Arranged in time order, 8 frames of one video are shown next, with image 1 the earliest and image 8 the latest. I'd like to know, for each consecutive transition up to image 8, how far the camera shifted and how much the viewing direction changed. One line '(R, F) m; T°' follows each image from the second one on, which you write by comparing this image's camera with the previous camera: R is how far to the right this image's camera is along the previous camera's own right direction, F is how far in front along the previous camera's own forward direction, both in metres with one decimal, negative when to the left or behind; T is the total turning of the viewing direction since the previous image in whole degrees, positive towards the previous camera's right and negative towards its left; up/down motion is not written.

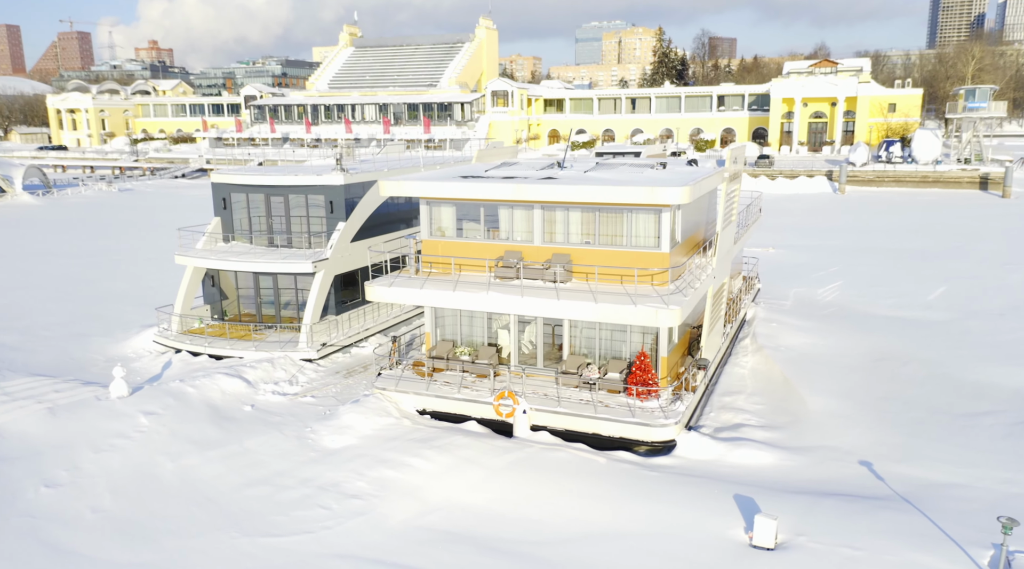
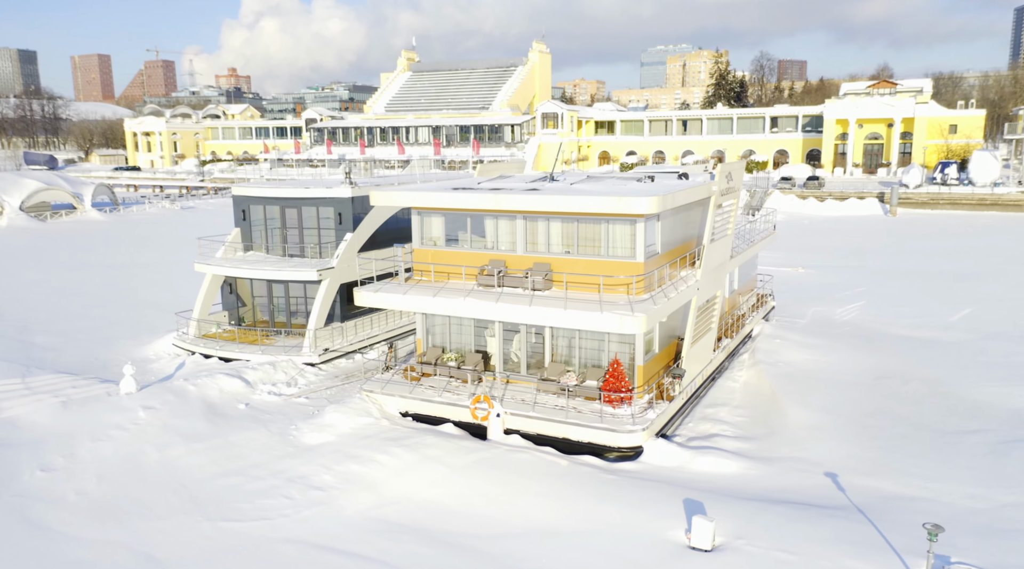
(+1.9, -0.5) m; -5°
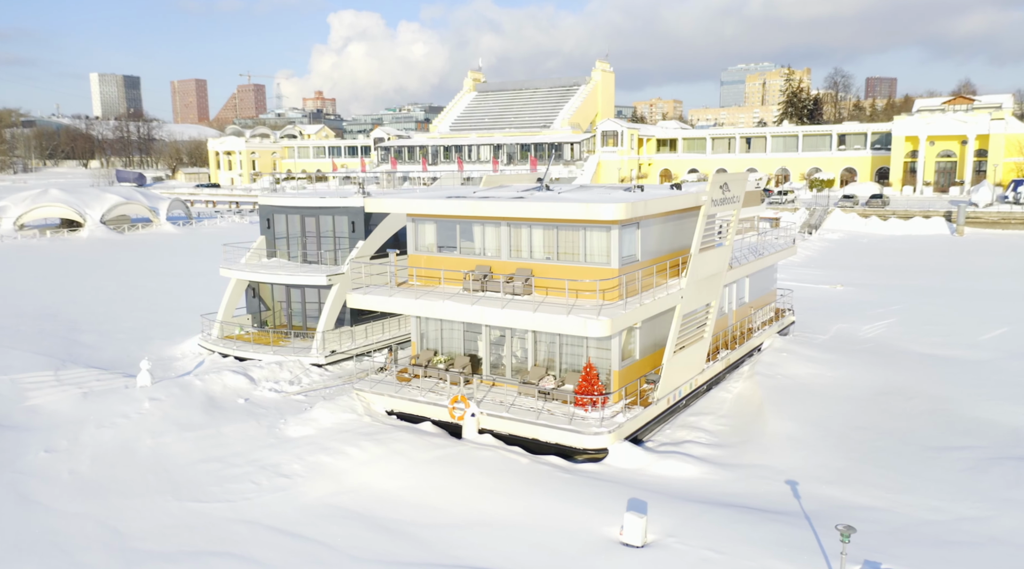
(+2.2, -0.4) m; -6°
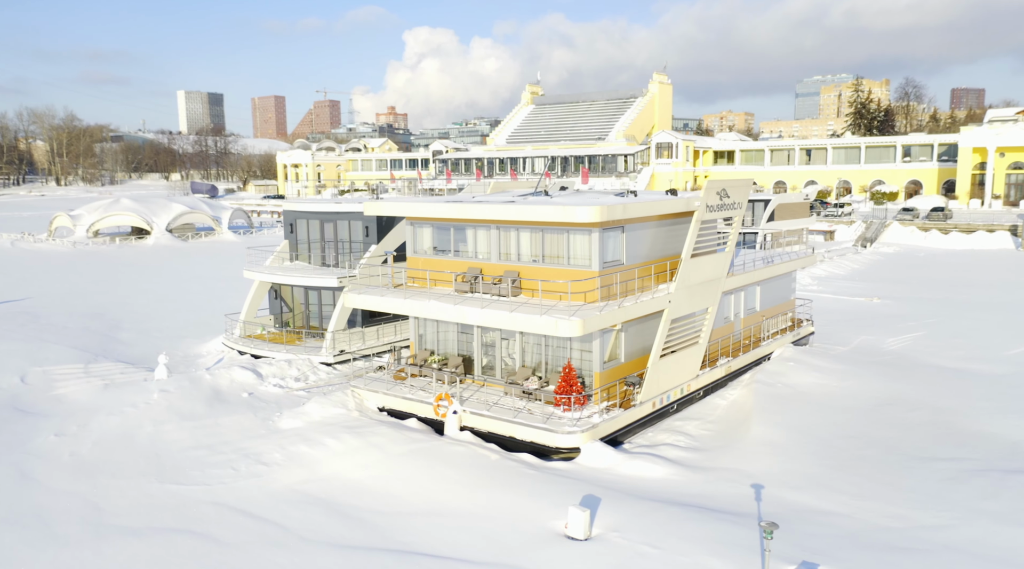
(+2.0, -0.3) m; -5°
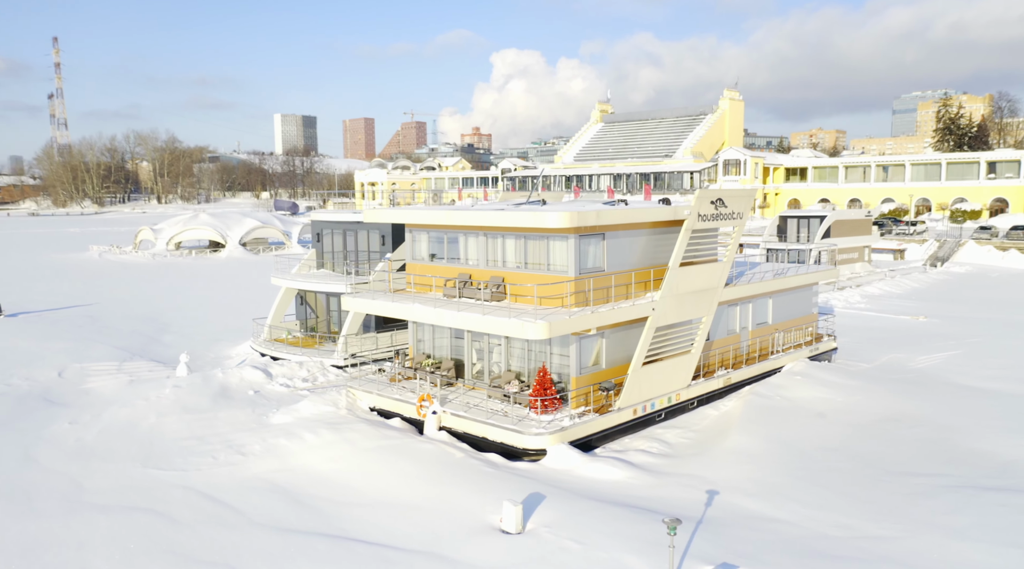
(+2.5, -0.3) m; -6°
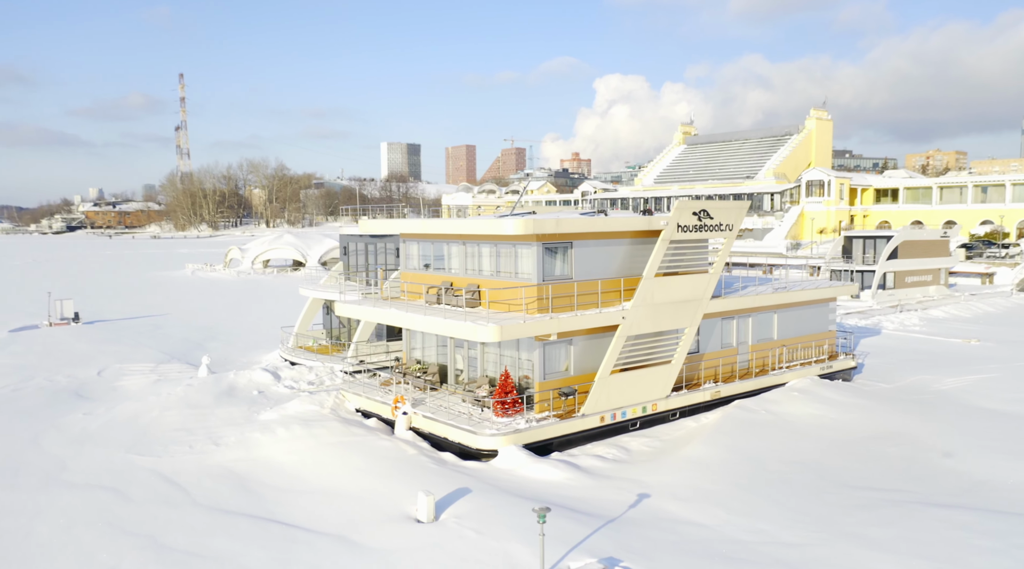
(+3.2, -0.3) m; -7°
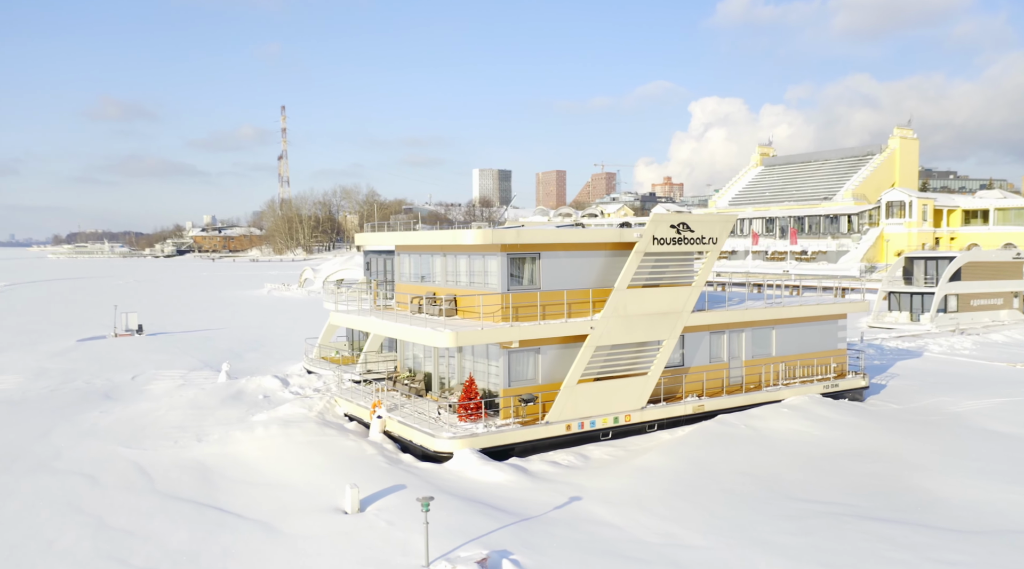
(+3.1, -0.4) m; -7°
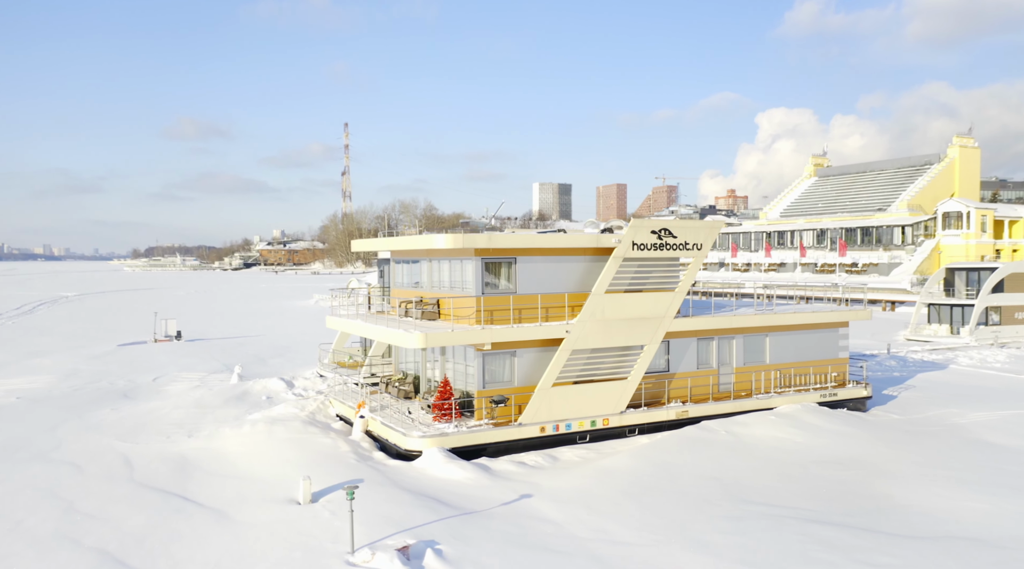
(+2.2, -0.3) m; -5°
